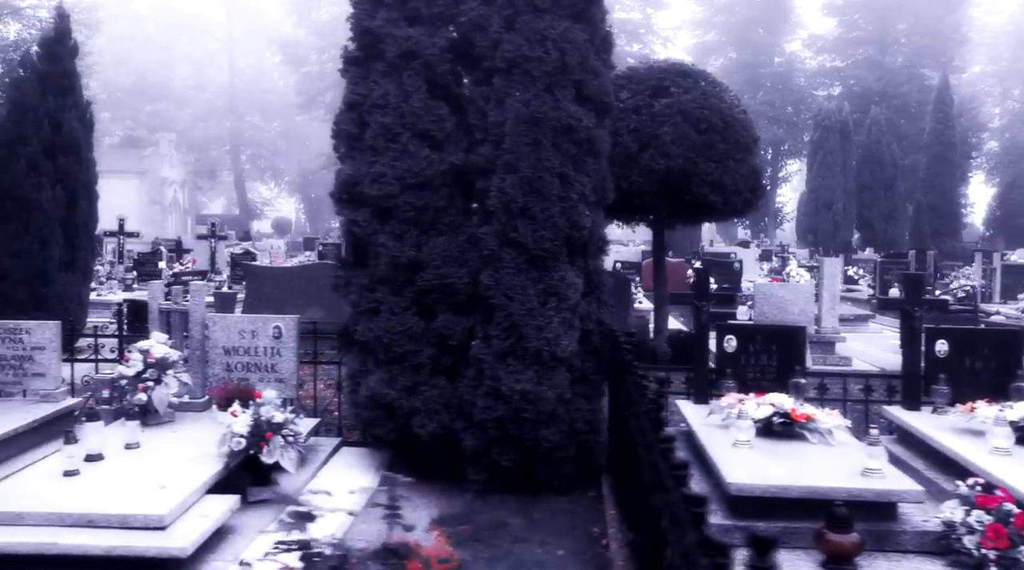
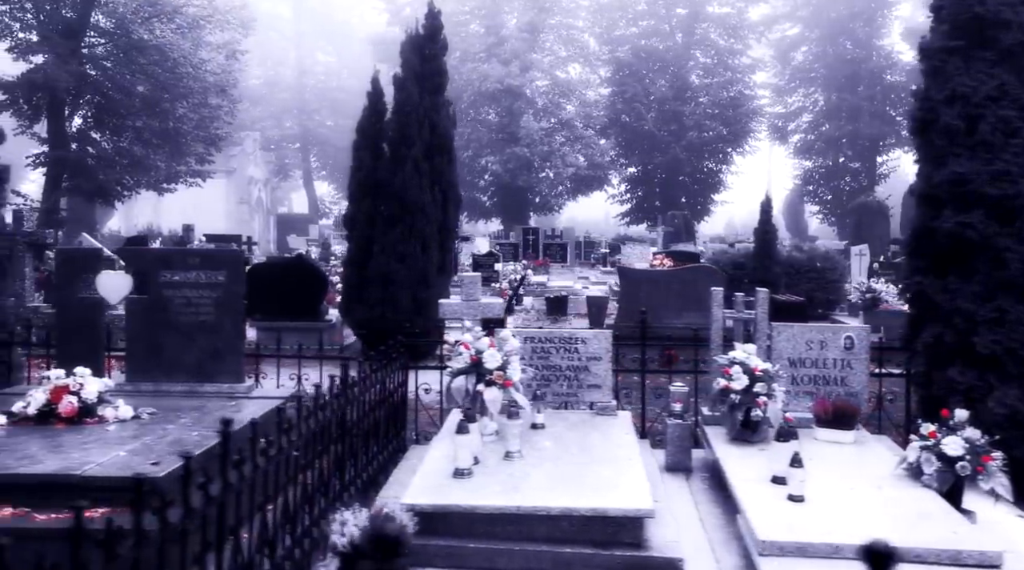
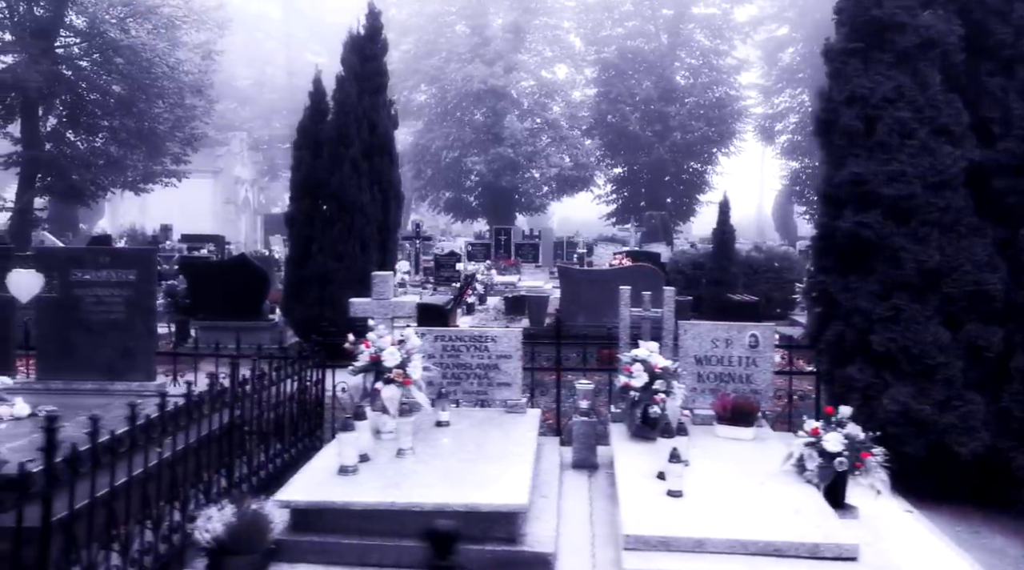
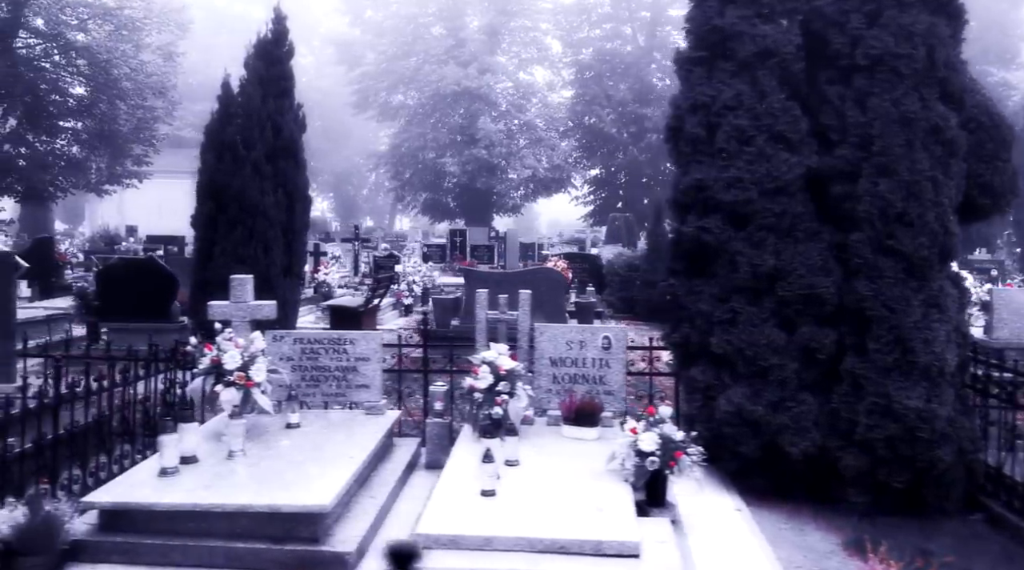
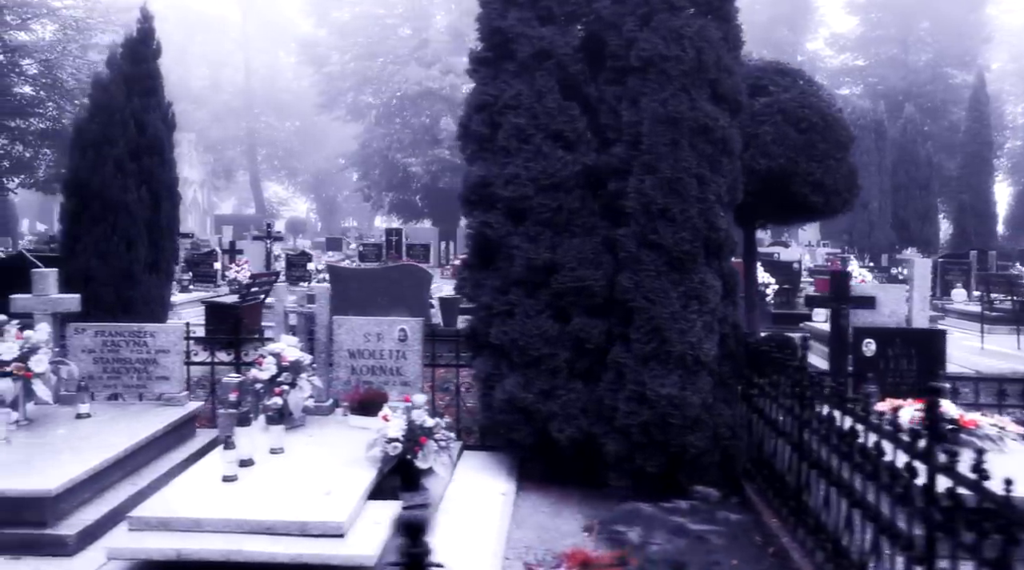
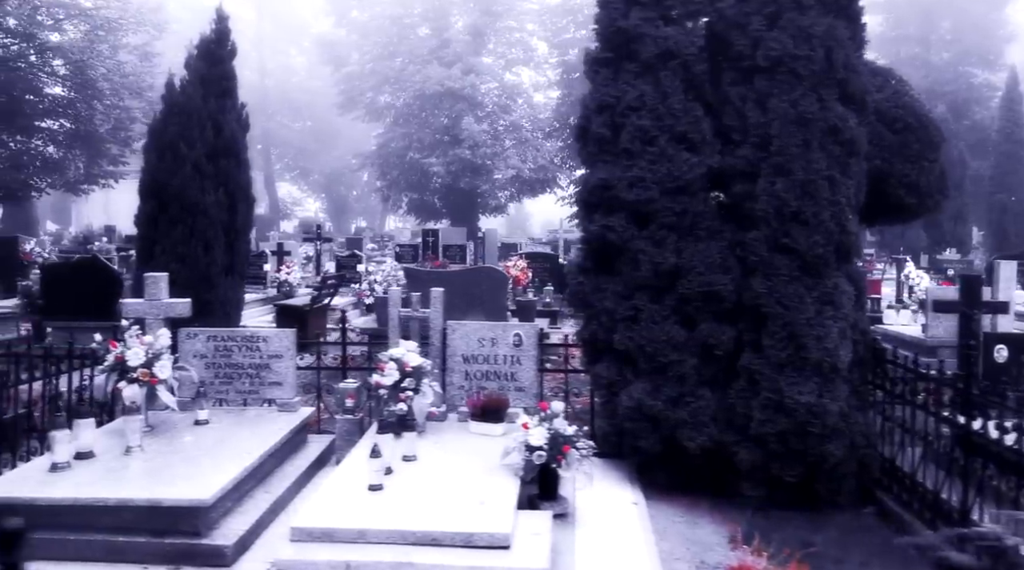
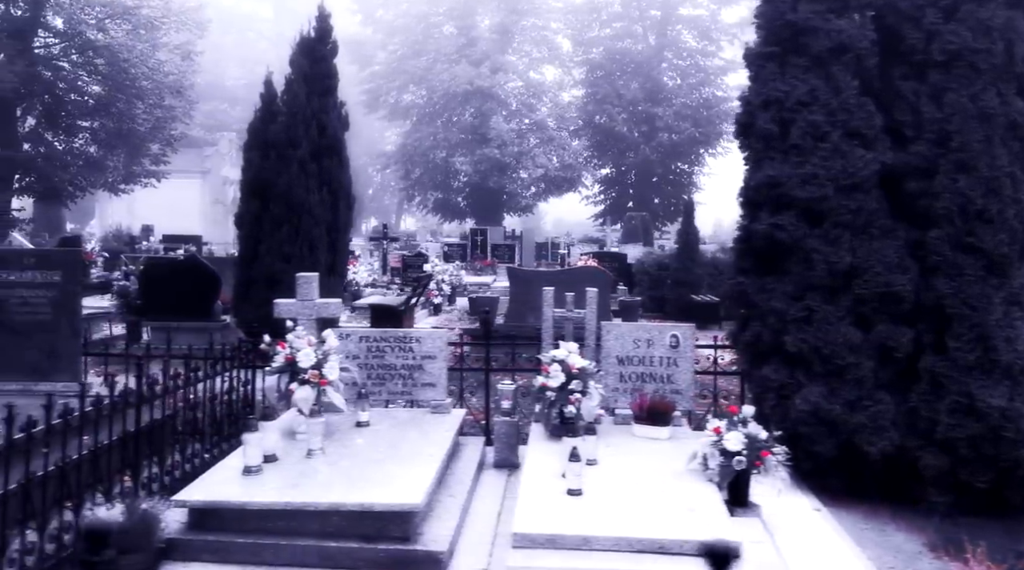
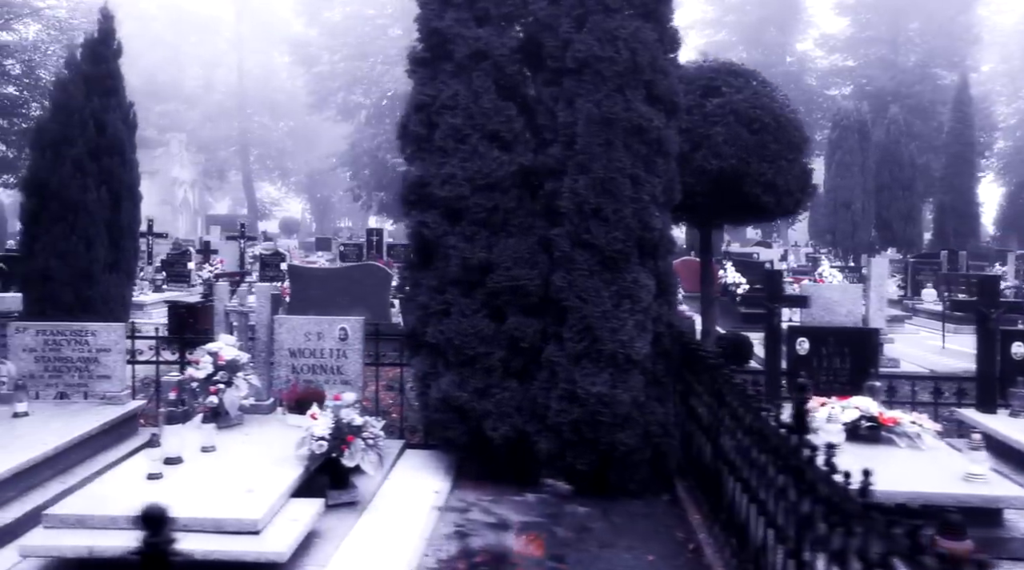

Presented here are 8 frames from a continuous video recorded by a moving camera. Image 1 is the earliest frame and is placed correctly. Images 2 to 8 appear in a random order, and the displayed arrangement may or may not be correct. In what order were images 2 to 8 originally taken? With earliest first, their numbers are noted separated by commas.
8, 5, 6, 4, 7, 3, 2
